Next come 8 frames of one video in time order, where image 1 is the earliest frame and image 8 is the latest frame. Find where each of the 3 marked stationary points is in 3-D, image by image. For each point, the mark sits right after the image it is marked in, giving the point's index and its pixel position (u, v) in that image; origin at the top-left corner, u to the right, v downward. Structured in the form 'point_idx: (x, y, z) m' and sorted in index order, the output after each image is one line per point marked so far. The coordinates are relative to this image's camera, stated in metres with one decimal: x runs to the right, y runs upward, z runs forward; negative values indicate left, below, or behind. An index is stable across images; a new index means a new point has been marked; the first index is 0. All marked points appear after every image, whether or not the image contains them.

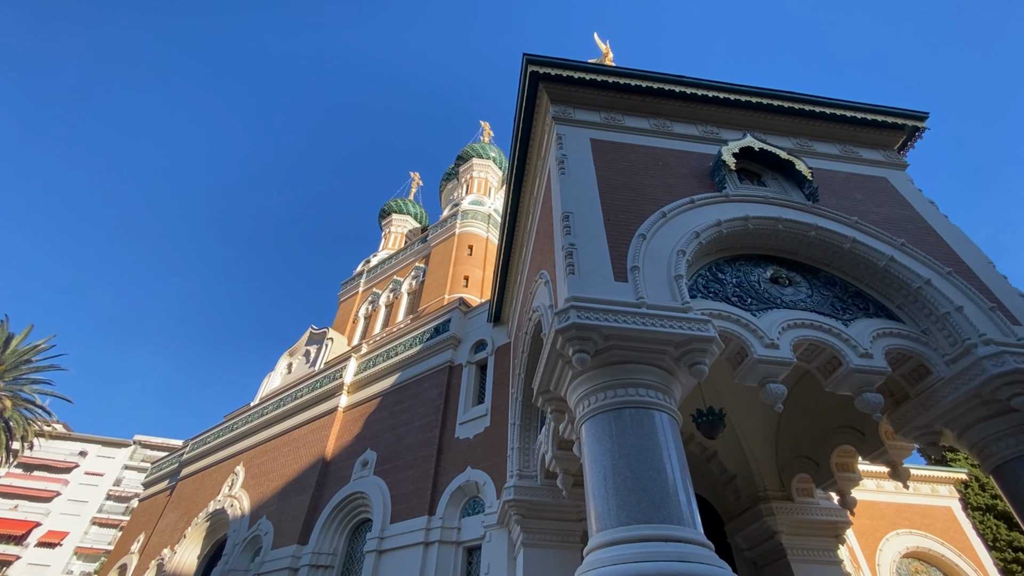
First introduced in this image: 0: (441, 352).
0: (-1.6, -1.4, +10.1) m
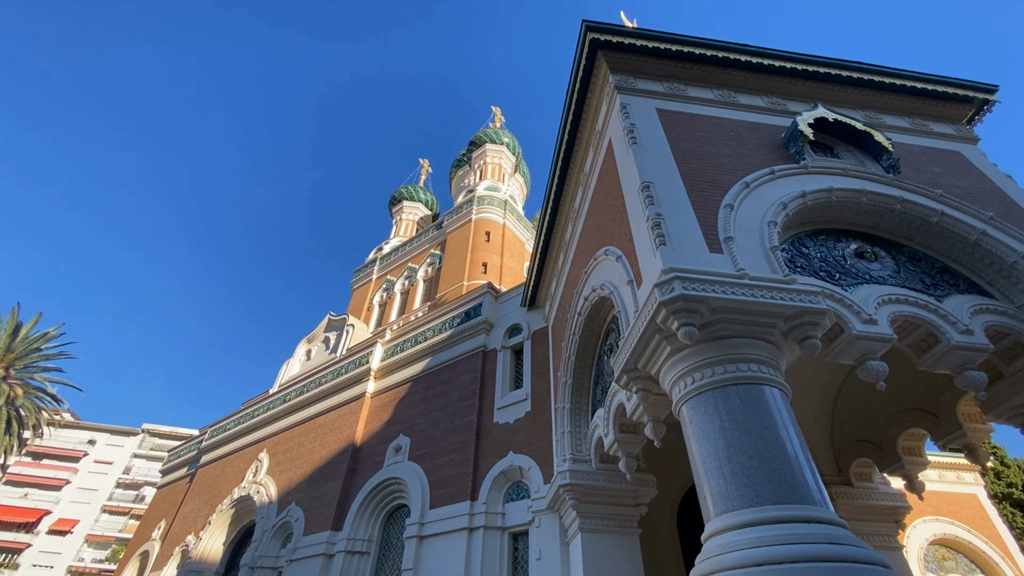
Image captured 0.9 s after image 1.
0: (-0.8, -1.0, +9.9) m
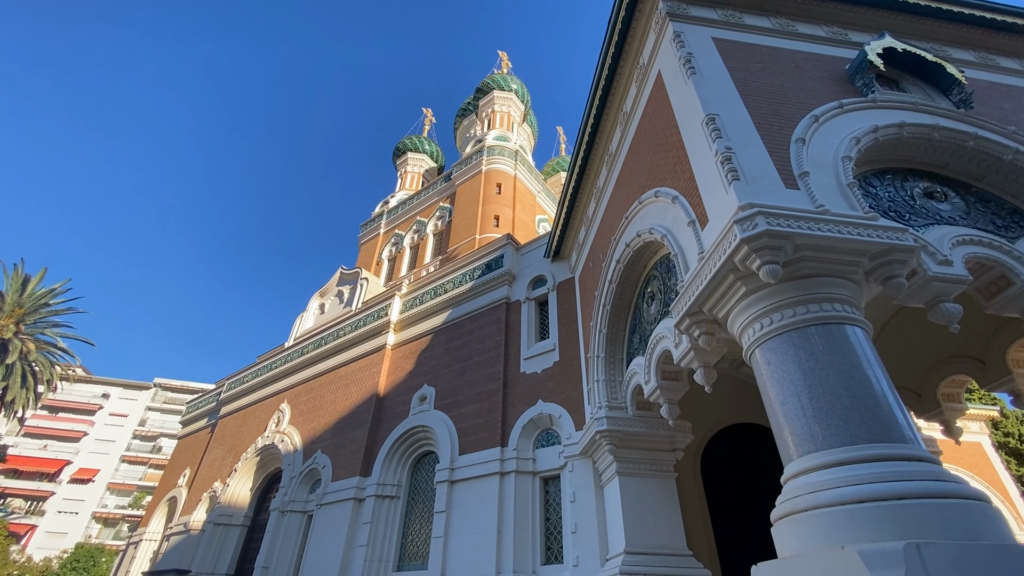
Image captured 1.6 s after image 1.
0: (-0.4, 0.0, +9.7) m
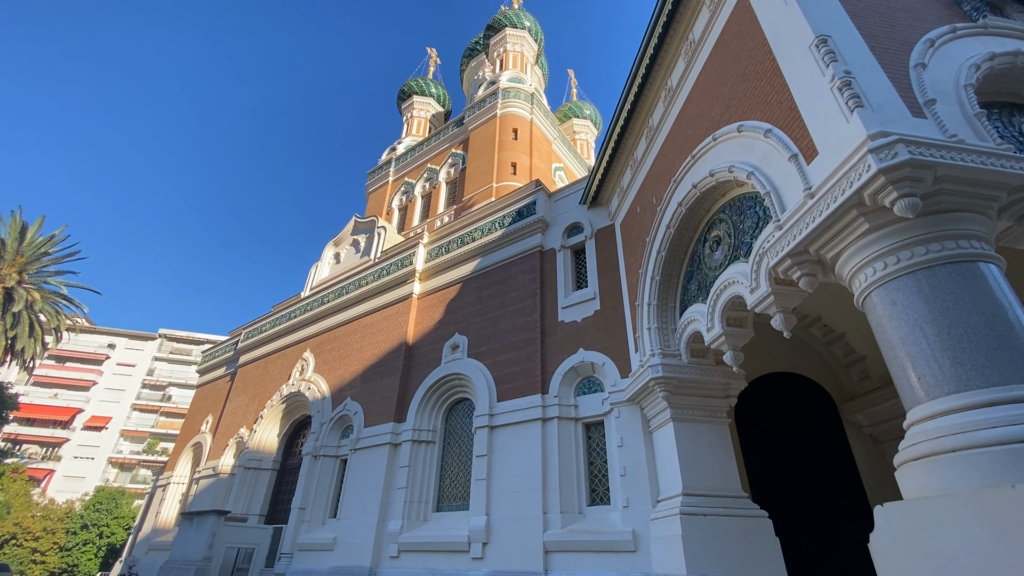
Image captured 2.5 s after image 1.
0: (+0.3, +1.0, +9.5) m
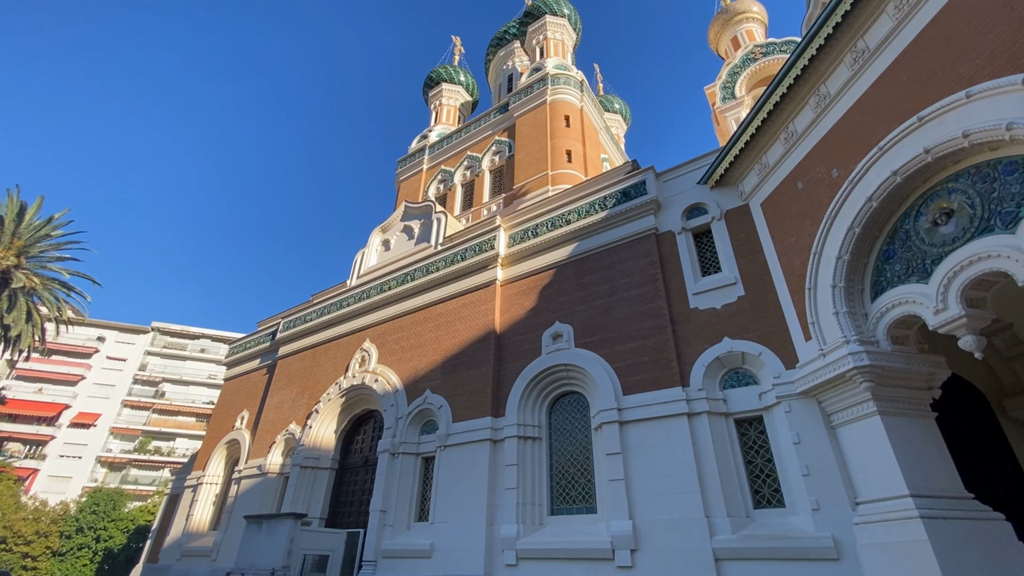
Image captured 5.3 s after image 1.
0: (+2.4, +1.3, +8.8) m
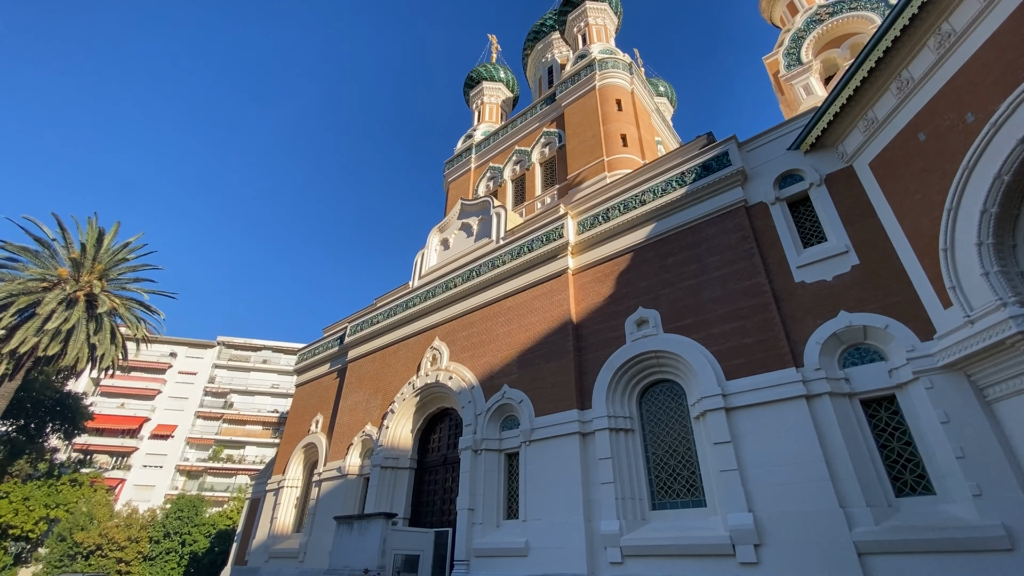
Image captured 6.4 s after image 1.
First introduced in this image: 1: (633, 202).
0: (+3.7, +1.7, +8.3) m
1: (+2.4, +1.8, +9.5) m
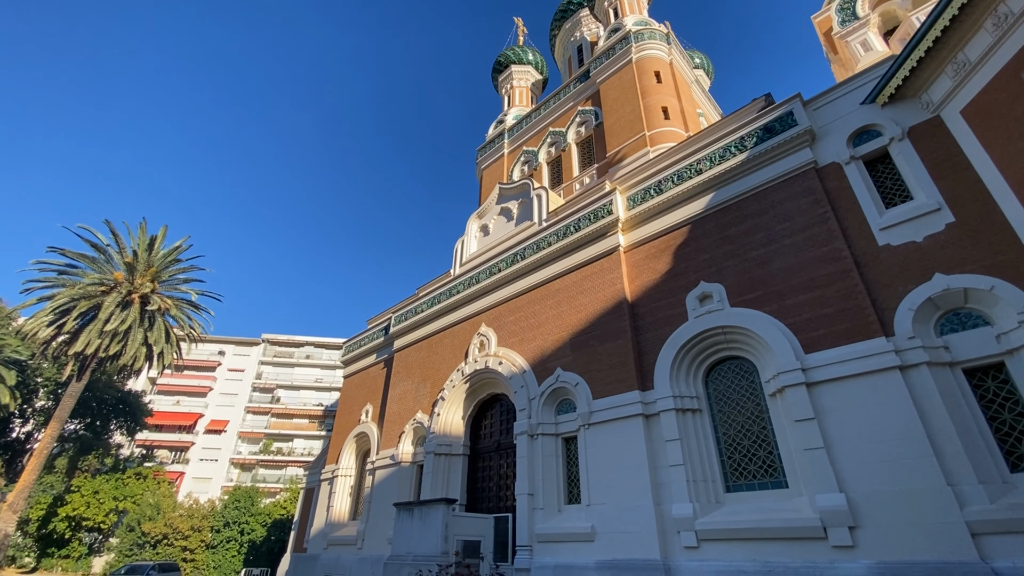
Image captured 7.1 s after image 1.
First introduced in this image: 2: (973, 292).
0: (+4.6, +2.2, +7.7) m
1: (+3.4, +2.2, +9.0) m
2: (+5.6, 0.0, +5.7) m
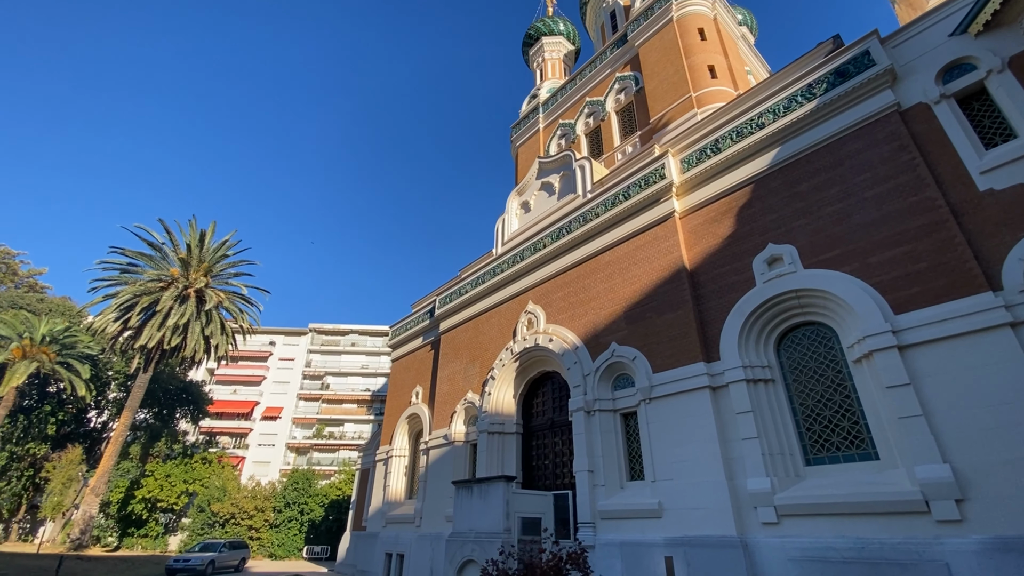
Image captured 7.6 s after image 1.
0: (+5.3, +2.8, +7.0) m
1: (+4.2, +2.9, +8.4) m
2: (+6.3, +0.6, +5.0) m
